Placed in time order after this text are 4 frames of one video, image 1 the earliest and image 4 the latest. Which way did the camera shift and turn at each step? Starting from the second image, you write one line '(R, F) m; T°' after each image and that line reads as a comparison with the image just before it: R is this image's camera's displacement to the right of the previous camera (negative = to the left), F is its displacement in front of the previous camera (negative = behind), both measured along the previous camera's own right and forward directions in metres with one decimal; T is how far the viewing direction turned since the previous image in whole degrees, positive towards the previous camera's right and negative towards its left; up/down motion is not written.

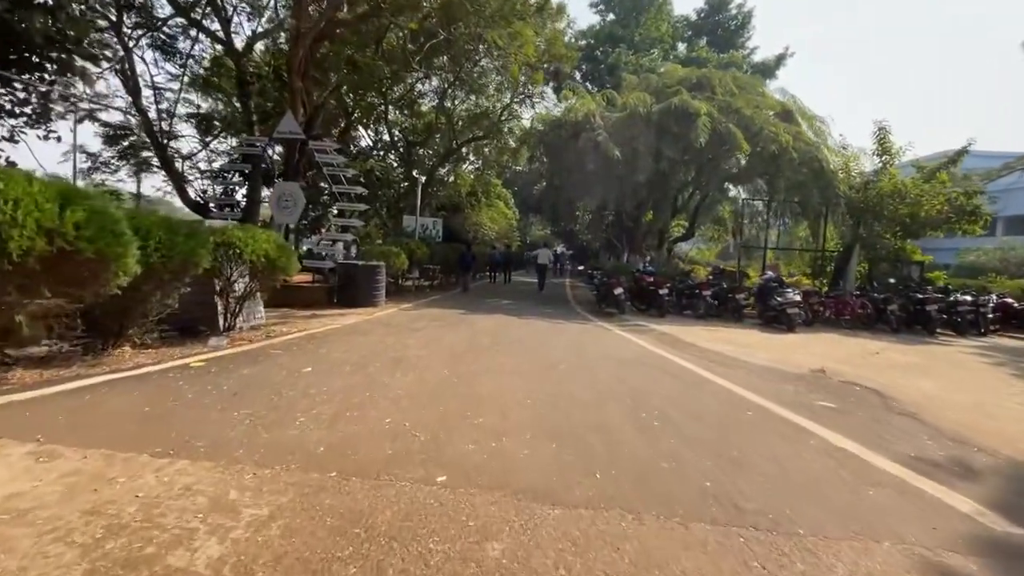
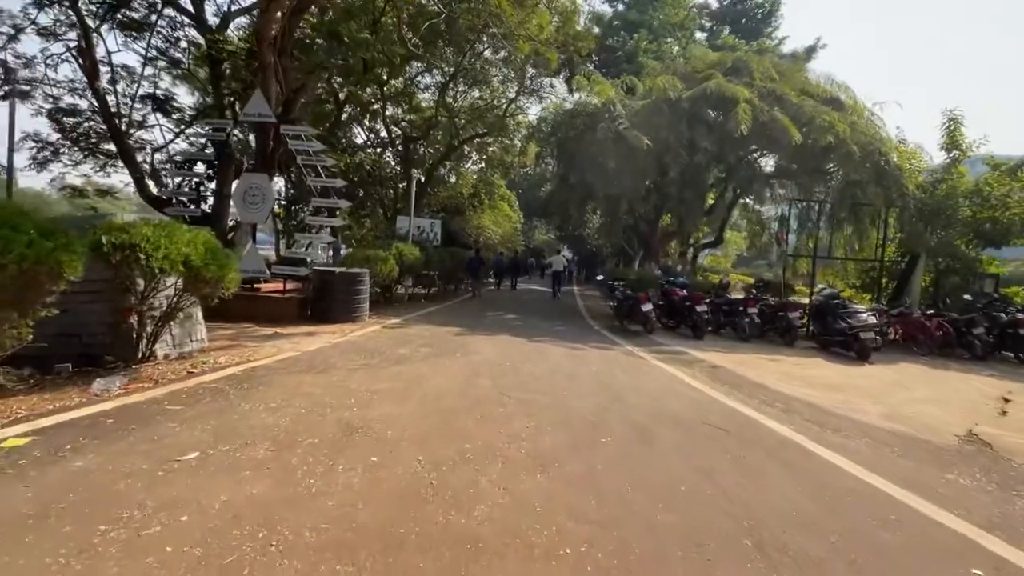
(-0.2, +2.7) m; 0°
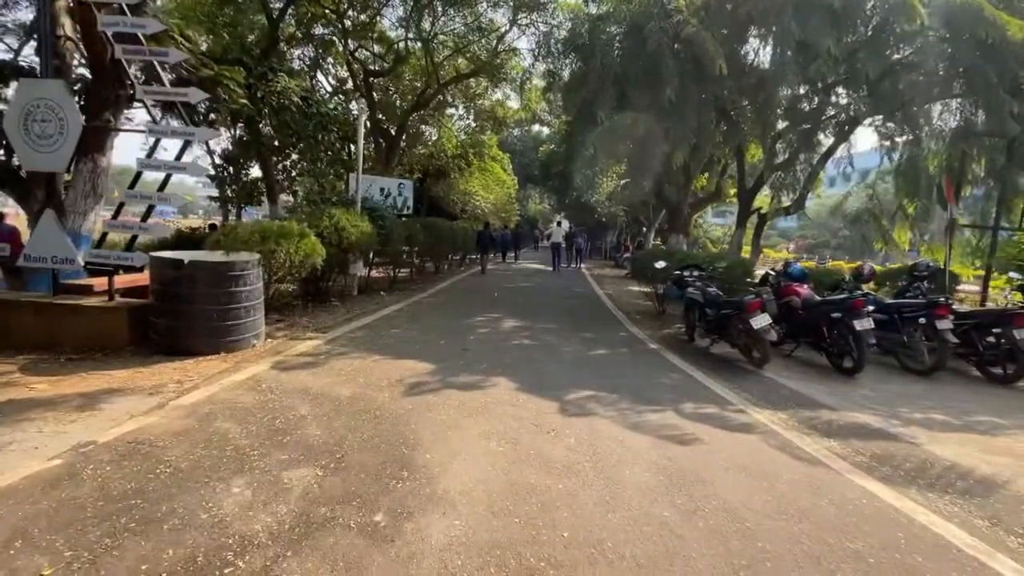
(-0.2, +6.3) m; +1°
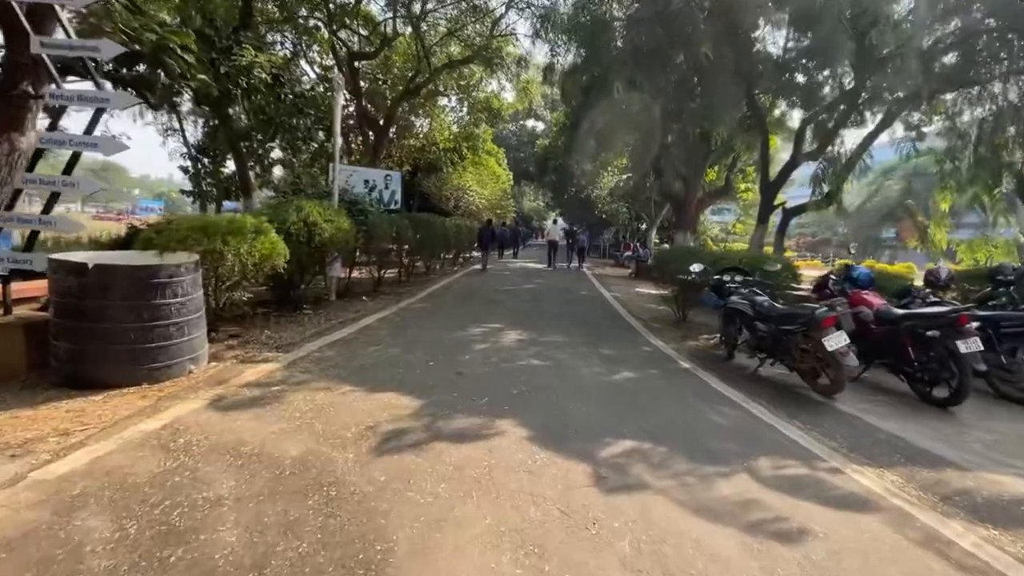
(-0.2, +1.7) m; +1°
